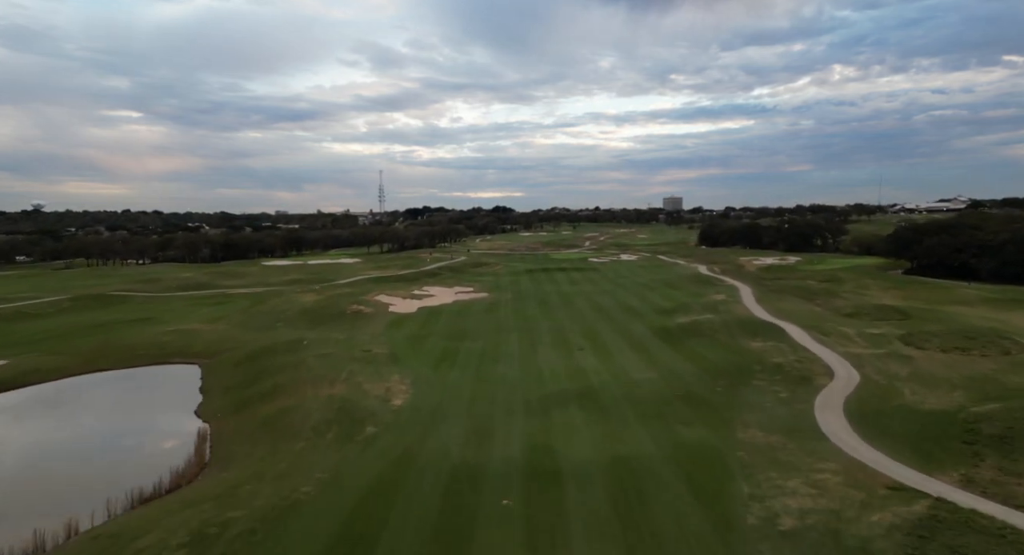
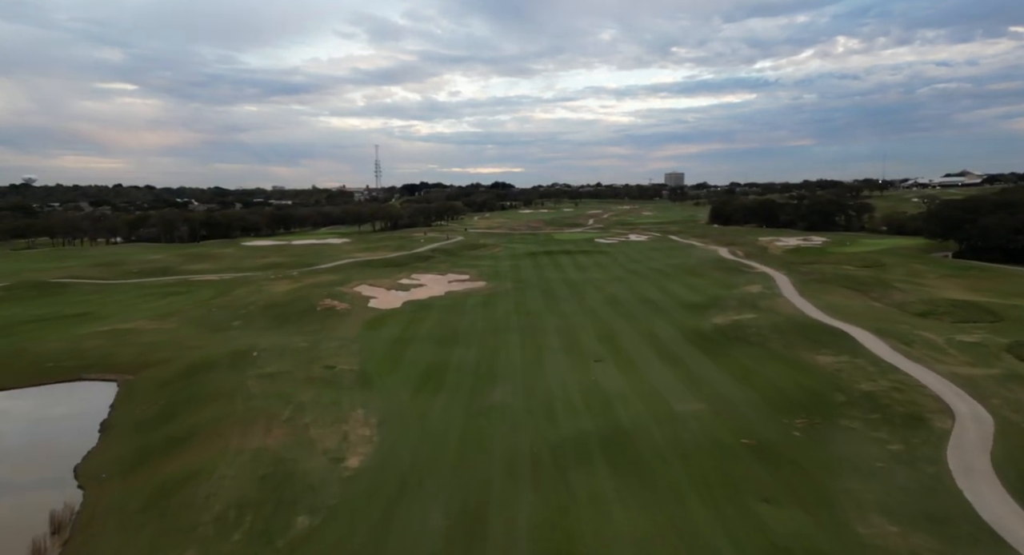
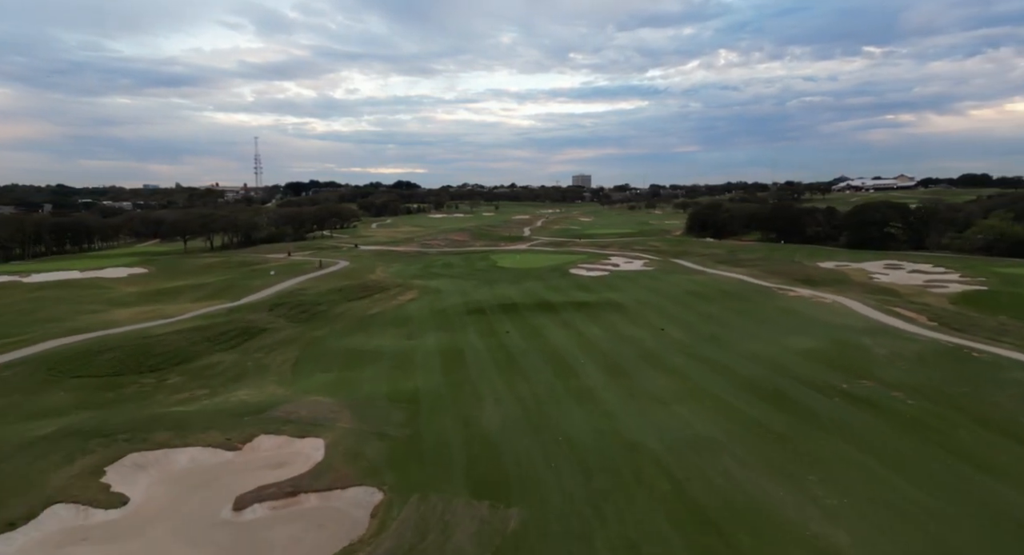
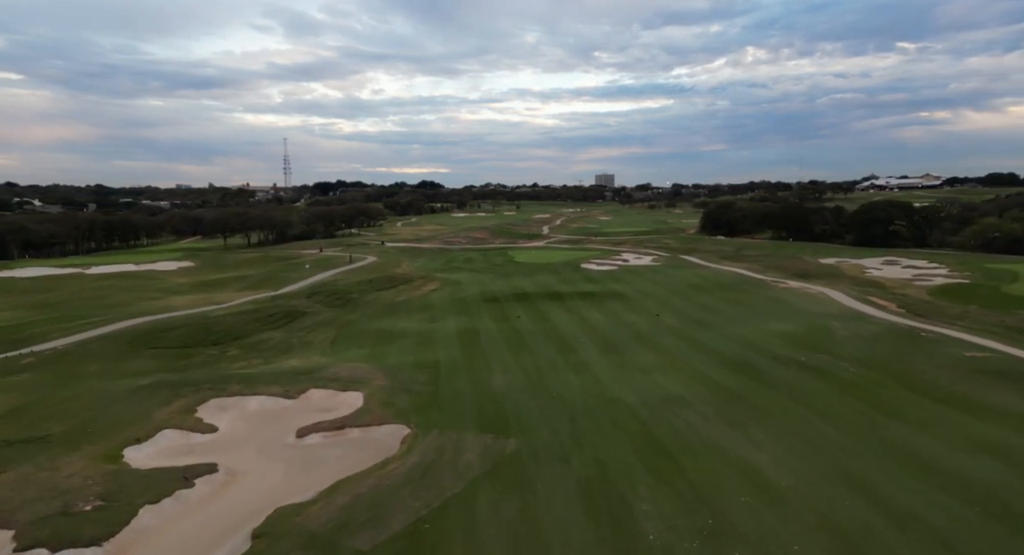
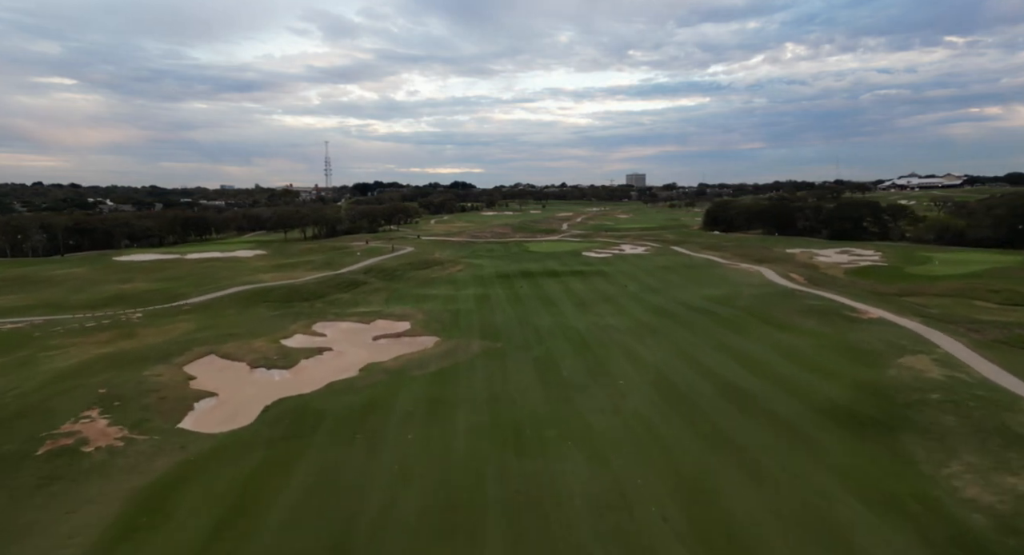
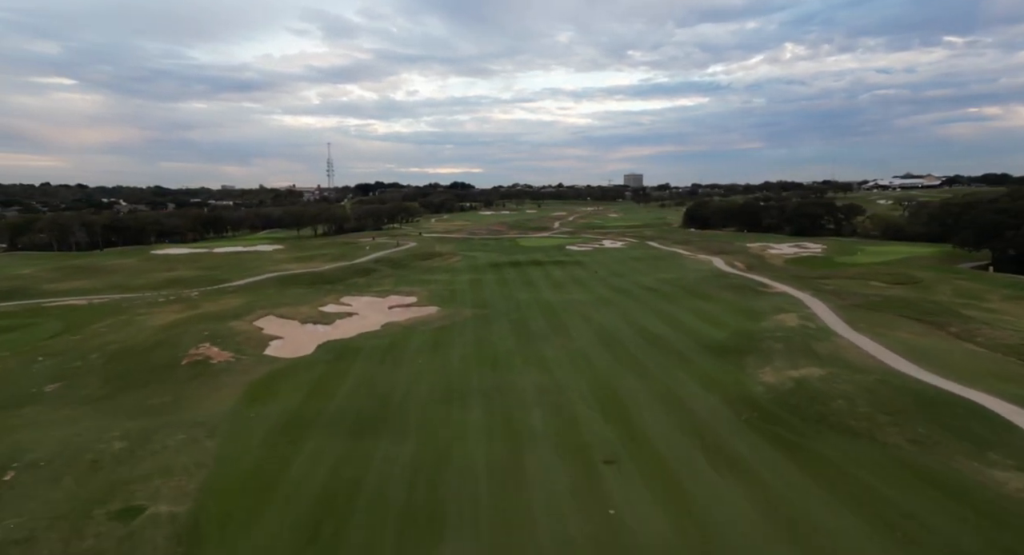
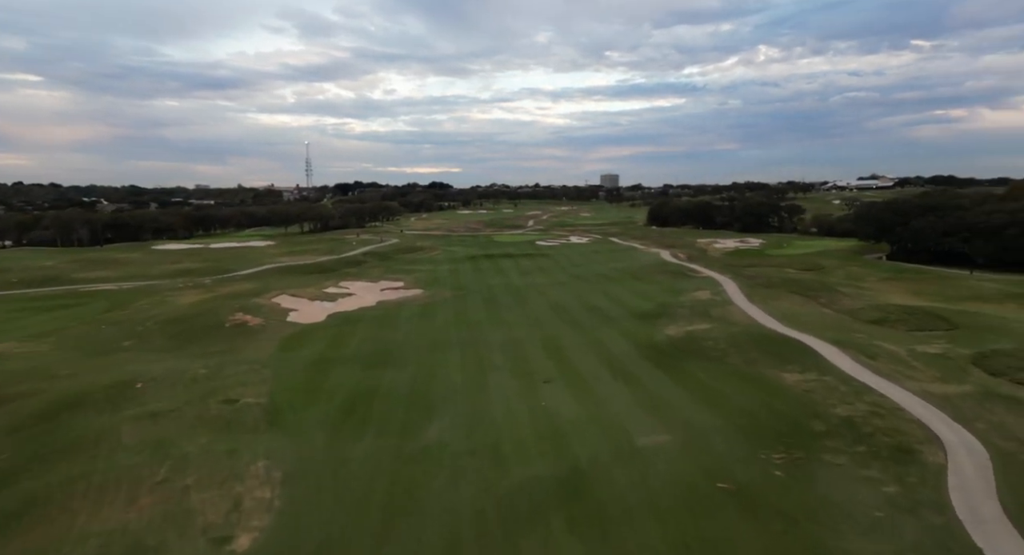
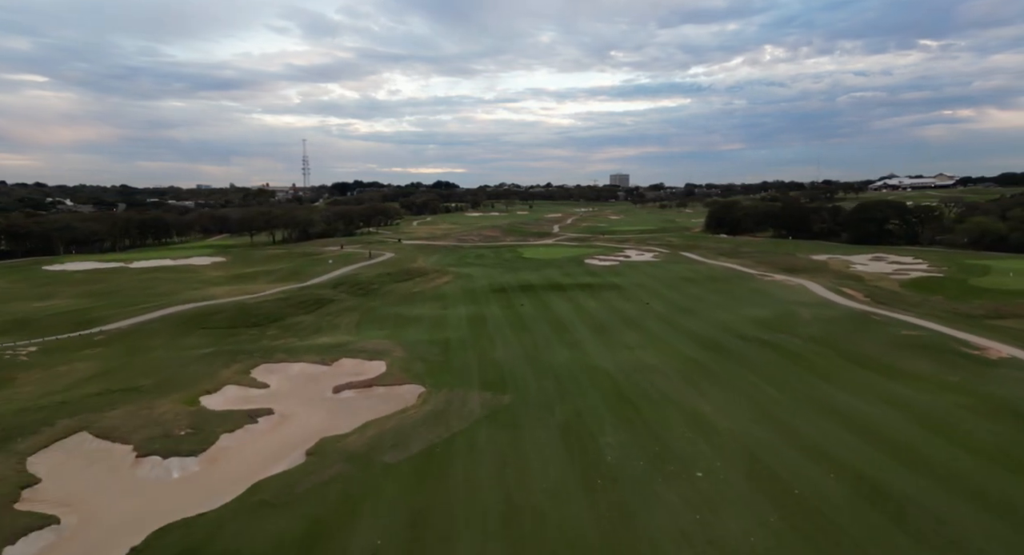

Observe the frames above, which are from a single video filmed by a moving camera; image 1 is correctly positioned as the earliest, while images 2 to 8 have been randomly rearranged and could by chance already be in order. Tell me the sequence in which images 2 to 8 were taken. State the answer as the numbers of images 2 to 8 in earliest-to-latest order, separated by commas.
2, 7, 6, 5, 8, 4, 3
